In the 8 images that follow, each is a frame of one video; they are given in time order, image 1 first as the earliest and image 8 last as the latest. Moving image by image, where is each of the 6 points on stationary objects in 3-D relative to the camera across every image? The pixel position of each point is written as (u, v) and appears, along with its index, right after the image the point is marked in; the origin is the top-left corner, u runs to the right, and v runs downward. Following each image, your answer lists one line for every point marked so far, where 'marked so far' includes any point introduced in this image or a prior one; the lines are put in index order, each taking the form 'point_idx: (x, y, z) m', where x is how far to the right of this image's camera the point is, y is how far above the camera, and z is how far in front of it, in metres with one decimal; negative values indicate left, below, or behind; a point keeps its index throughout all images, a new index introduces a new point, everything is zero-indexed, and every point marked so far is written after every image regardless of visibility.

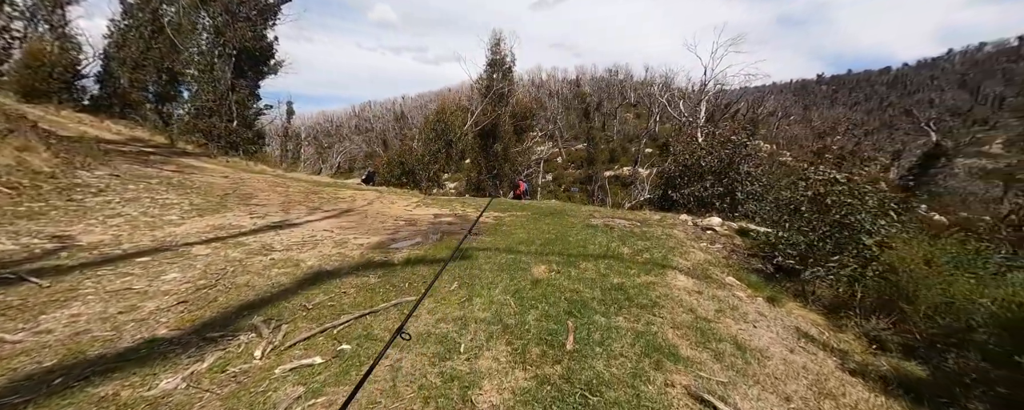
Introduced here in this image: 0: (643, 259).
0: (+2.4, -1.0, +6.7) m
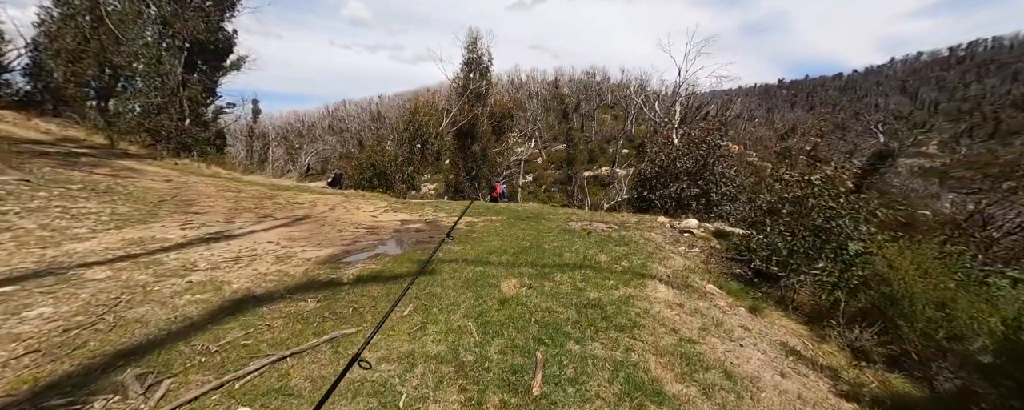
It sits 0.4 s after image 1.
0: (+1.9, -1.1, +6.3) m
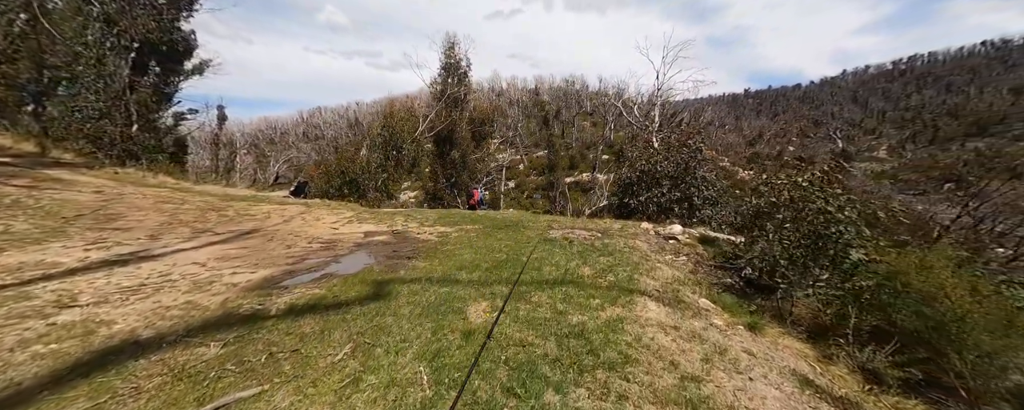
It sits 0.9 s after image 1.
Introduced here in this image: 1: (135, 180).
0: (+1.5, -1.2, +5.6) m
1: (-15.2, +1.0, +14.5) m
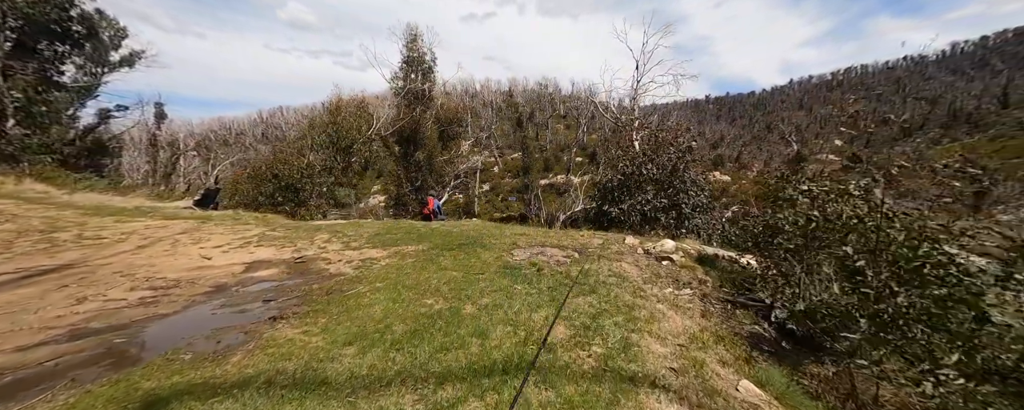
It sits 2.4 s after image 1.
0: (+0.8, -1.5, +3.4) m
1: (-16.5, +0.5, +11.1) m
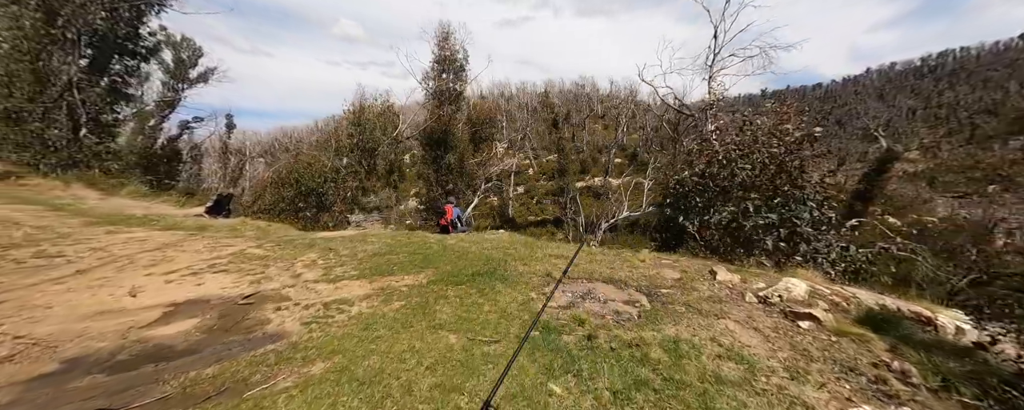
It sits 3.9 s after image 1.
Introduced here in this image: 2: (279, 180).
0: (+0.8, -1.7, +0.9) m
1: (-15.5, +0.3, +10.5) m
2: (-11.6, +1.2, +18.1) m
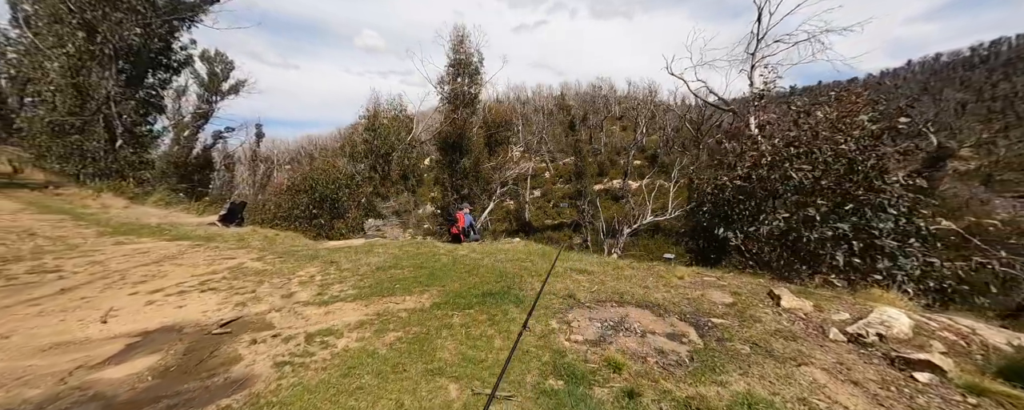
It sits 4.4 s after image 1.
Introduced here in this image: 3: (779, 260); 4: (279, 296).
0: (+0.8, -1.8, +0.1) m
1: (-15.0, 0.0, +10.4) m
2: (-10.7, +0.8, +17.8) m
3: (+5.2, -0.9, +7.0) m
4: (-3.5, -1.4, +5.5) m
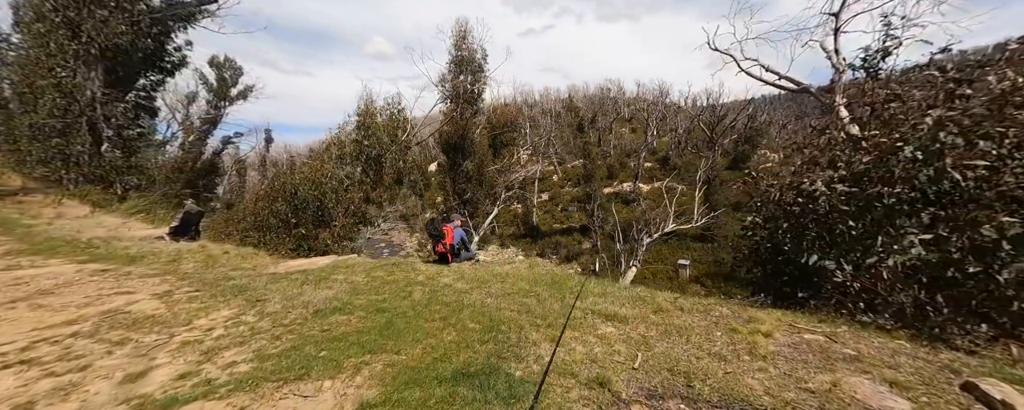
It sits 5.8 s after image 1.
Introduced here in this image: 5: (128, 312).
0: (+0.7, -1.9, -2.2) m
1: (-15.1, -0.4, +8.4) m
2: (-10.7, +0.4, +15.7) m
3: (+5.1, -1.1, +4.7) m
4: (-3.6, -1.6, +3.4) m
5: (-5.5, -1.5, +5.2) m
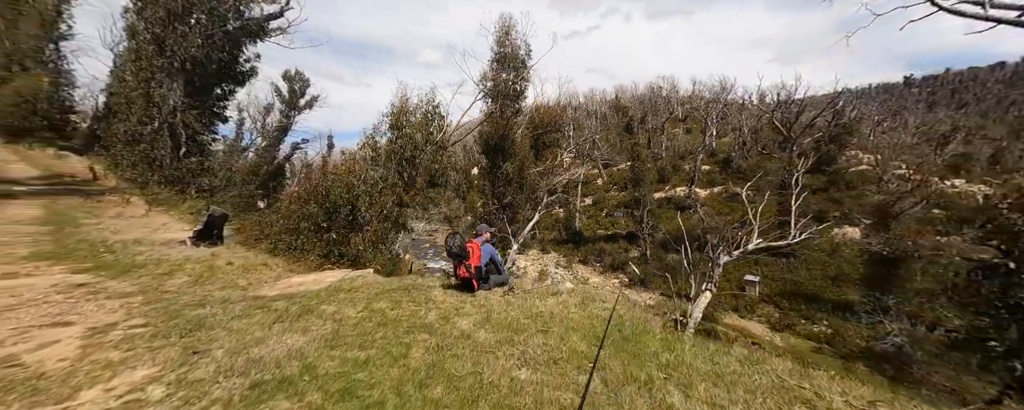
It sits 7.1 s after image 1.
0: (+0.1, -2.0, -4.4) m
1: (-14.1, -0.3, +8.1) m
2: (-8.8, +0.3, +14.9) m
3: (+5.4, -1.3, +1.9) m
4: (-3.4, -1.7, +1.7) m
5: (-5.0, -1.6, +3.7) m
